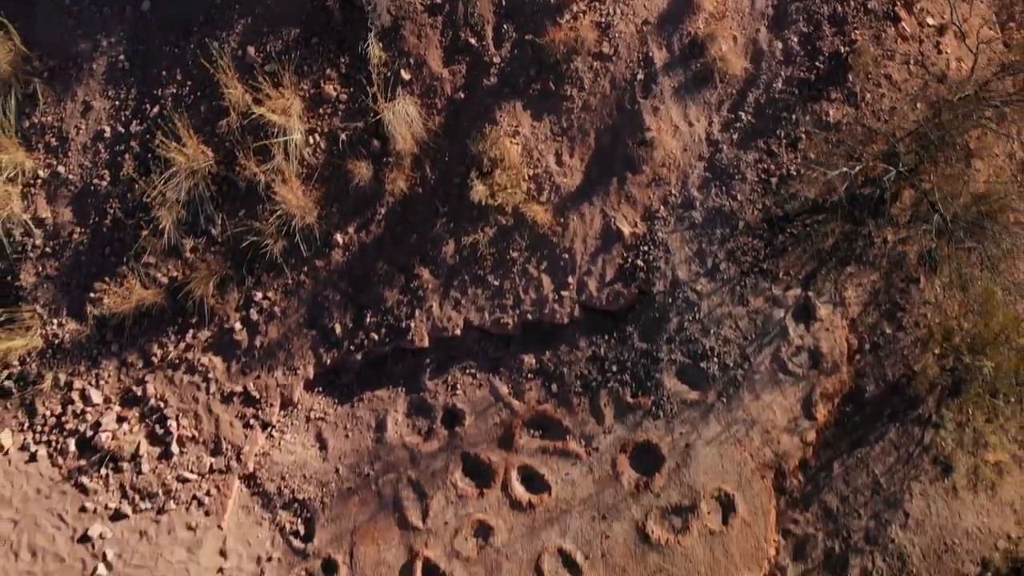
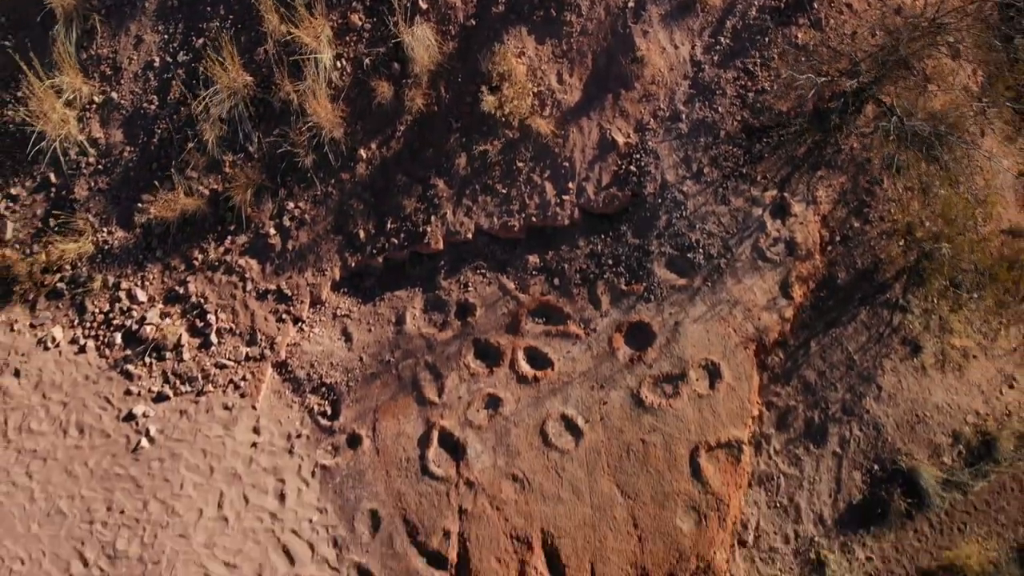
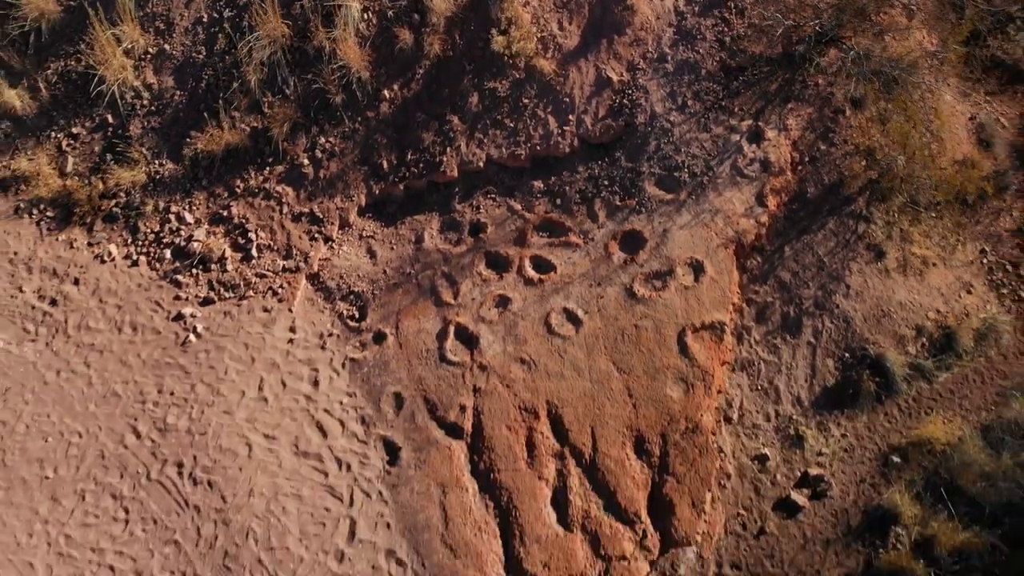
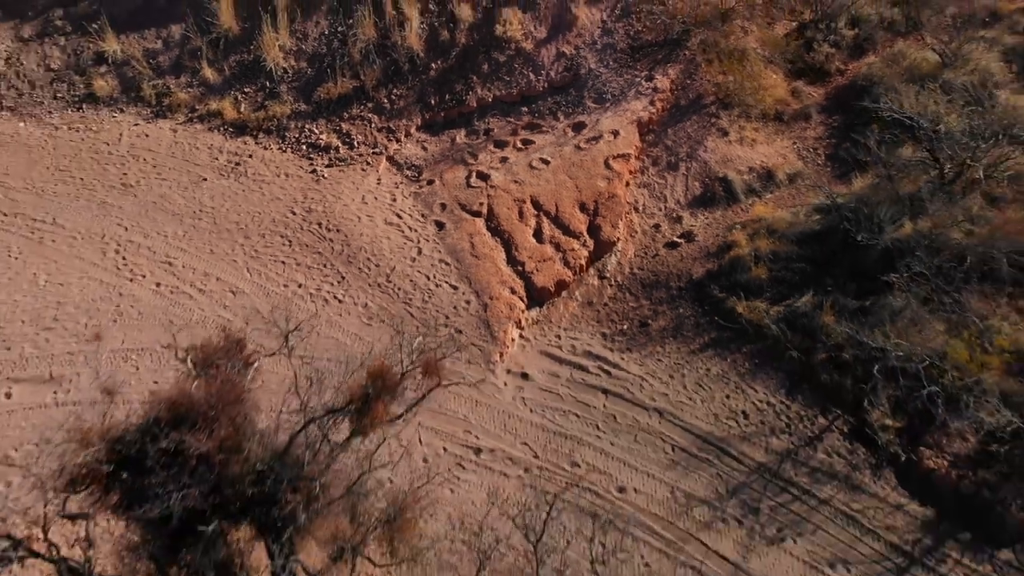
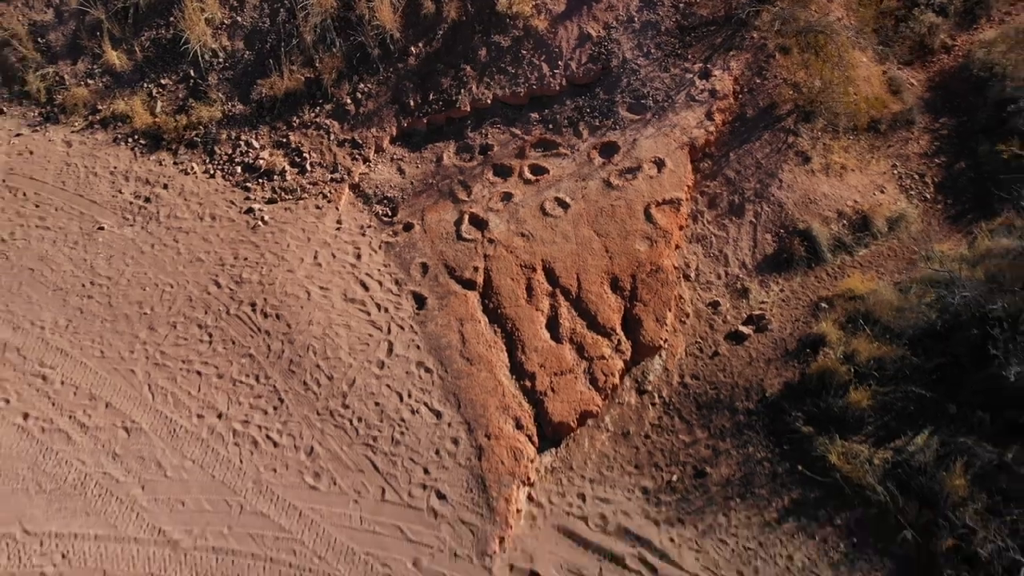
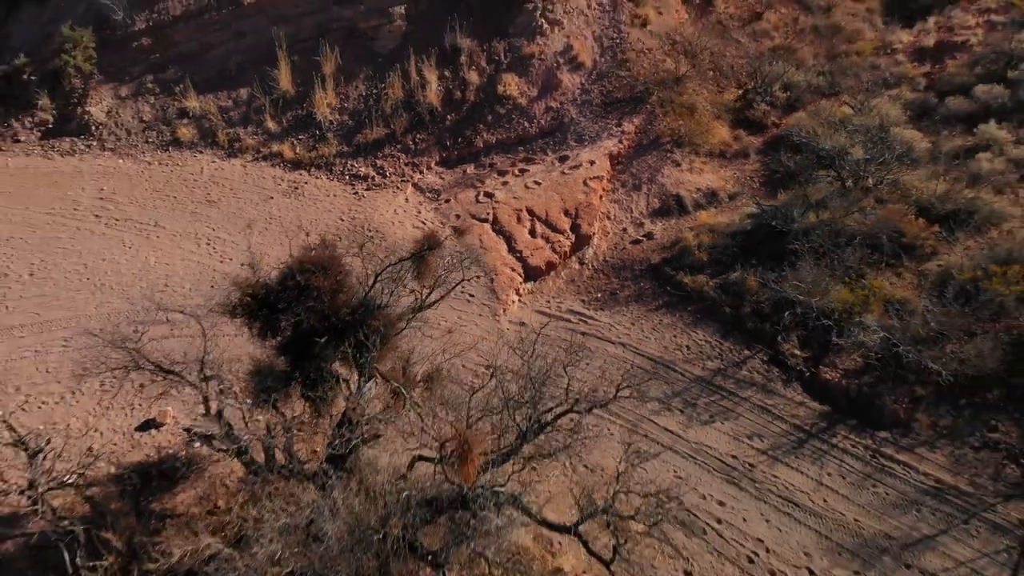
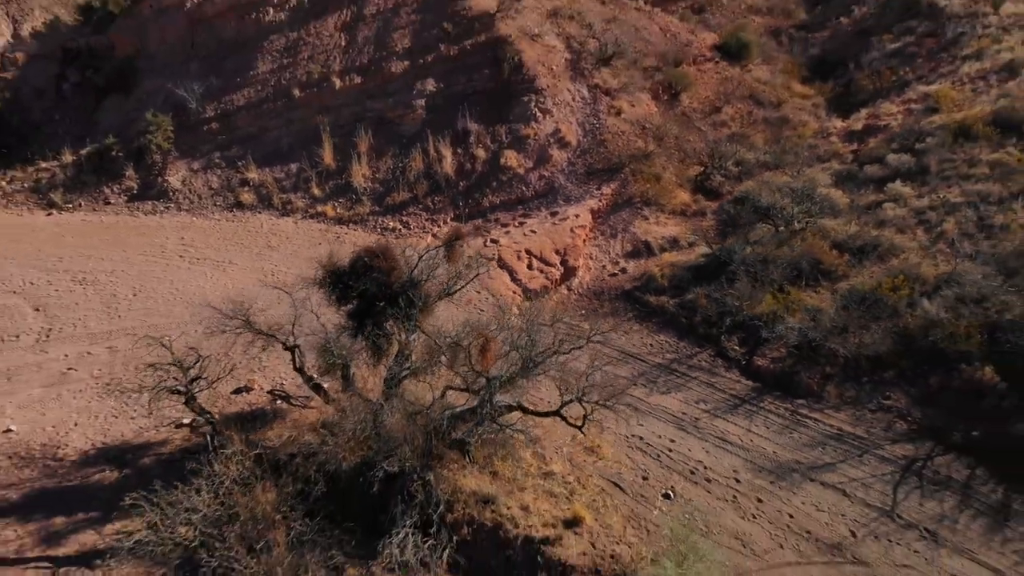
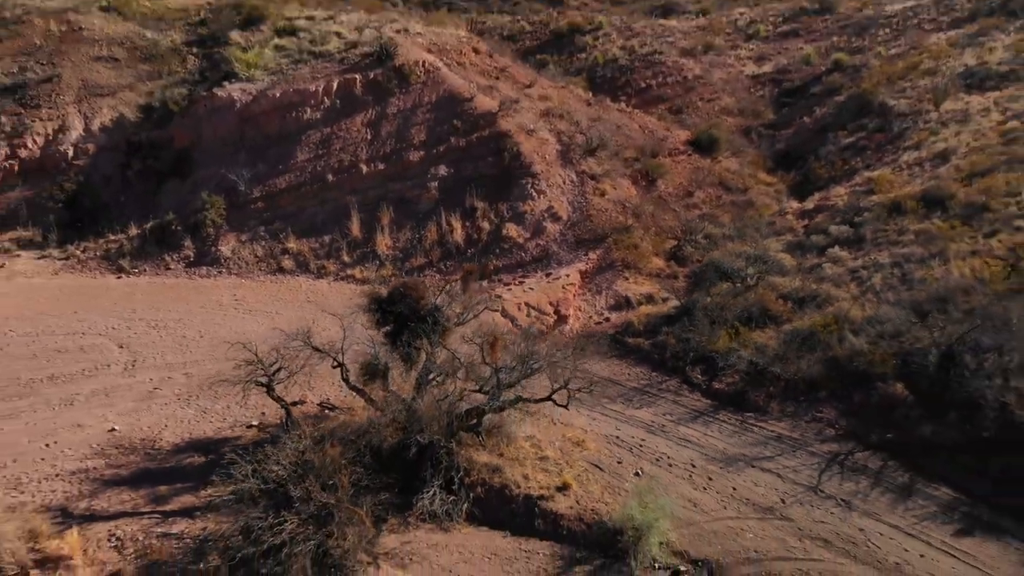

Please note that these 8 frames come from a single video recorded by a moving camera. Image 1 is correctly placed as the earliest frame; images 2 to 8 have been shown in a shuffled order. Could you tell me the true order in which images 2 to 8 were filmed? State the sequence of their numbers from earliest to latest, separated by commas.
2, 3, 5, 4, 6, 7, 8
